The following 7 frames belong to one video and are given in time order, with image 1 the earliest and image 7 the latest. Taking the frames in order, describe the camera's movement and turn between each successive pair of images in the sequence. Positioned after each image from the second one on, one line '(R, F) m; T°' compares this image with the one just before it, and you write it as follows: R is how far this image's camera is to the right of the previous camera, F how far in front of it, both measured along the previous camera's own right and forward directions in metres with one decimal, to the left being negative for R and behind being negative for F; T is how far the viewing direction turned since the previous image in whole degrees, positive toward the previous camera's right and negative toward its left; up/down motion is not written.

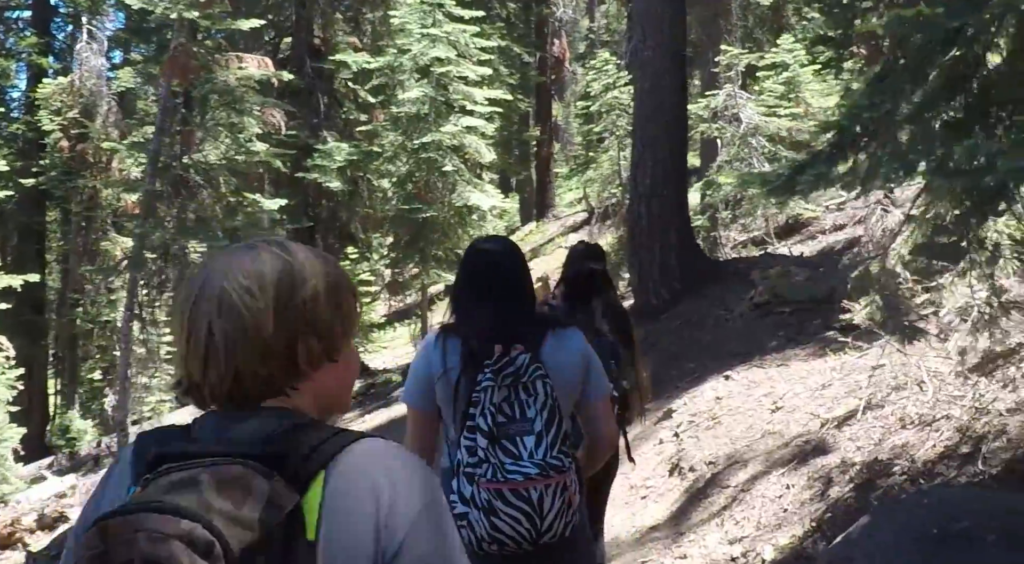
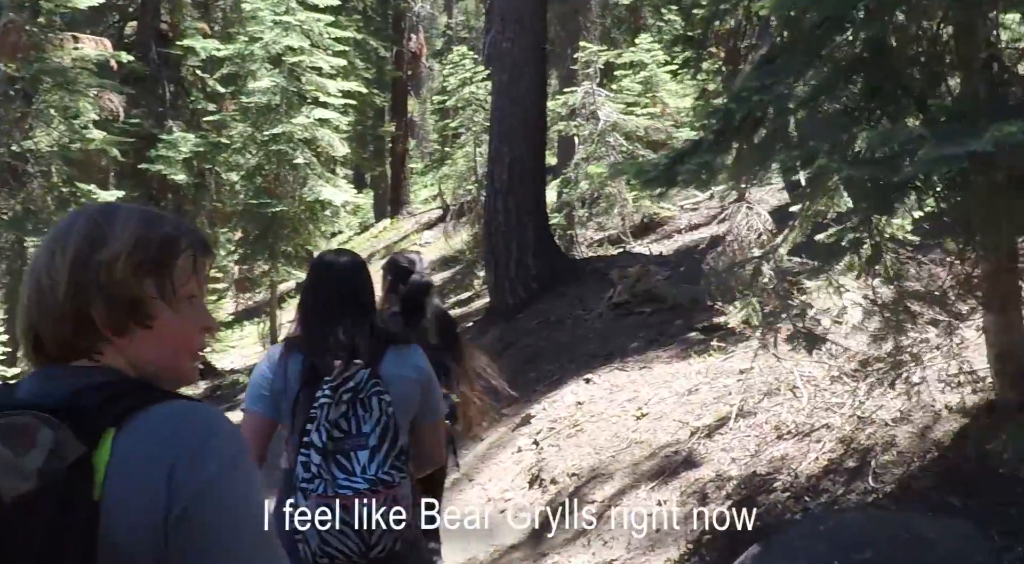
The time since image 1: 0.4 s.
(0.0, +0.4) m; +7°
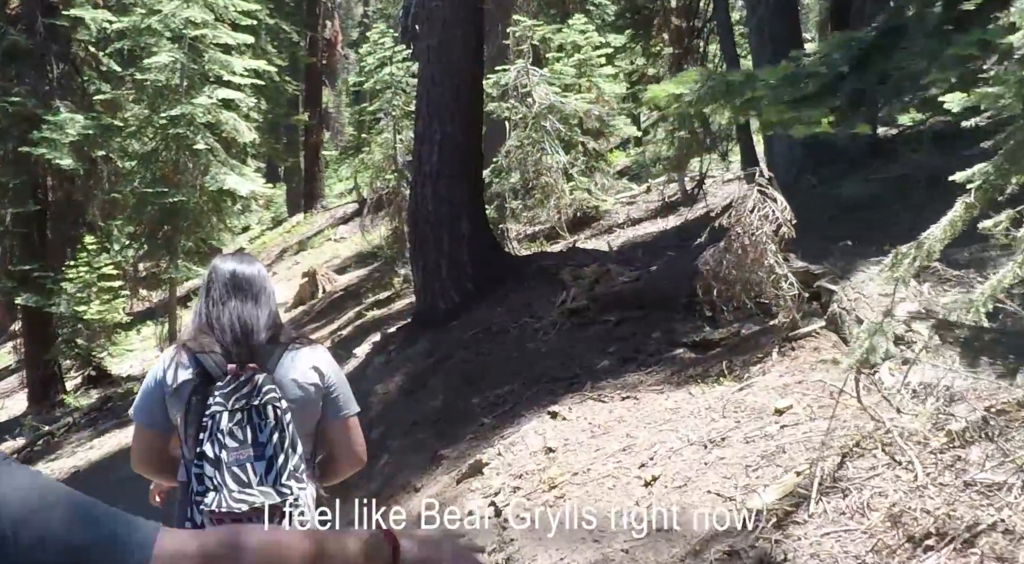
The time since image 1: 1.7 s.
(-0.1, +1.6) m; +4°
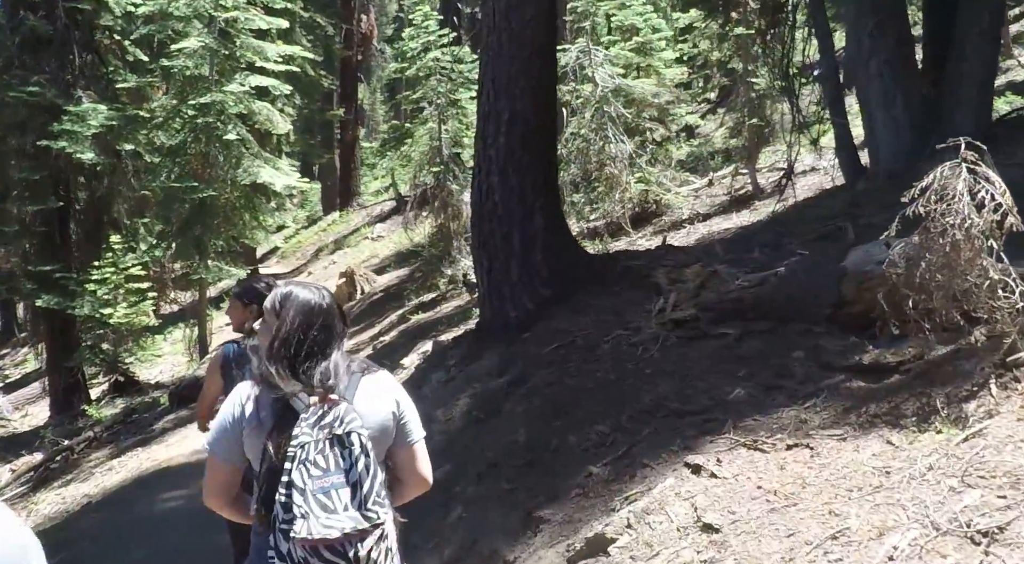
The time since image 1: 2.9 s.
(-0.3, +1.3) m; -2°
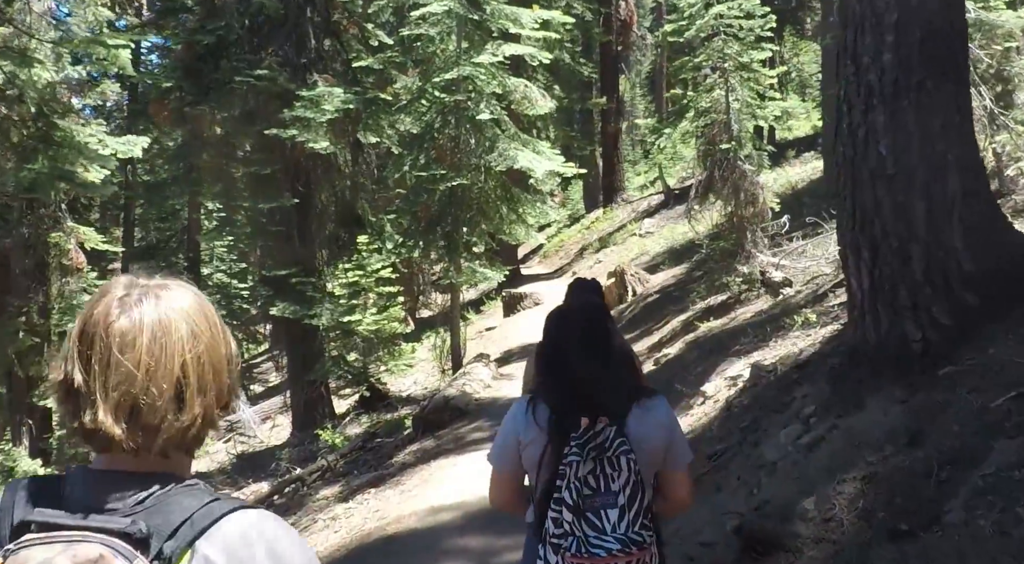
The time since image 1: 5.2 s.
(-0.5, +2.5) m; -12°
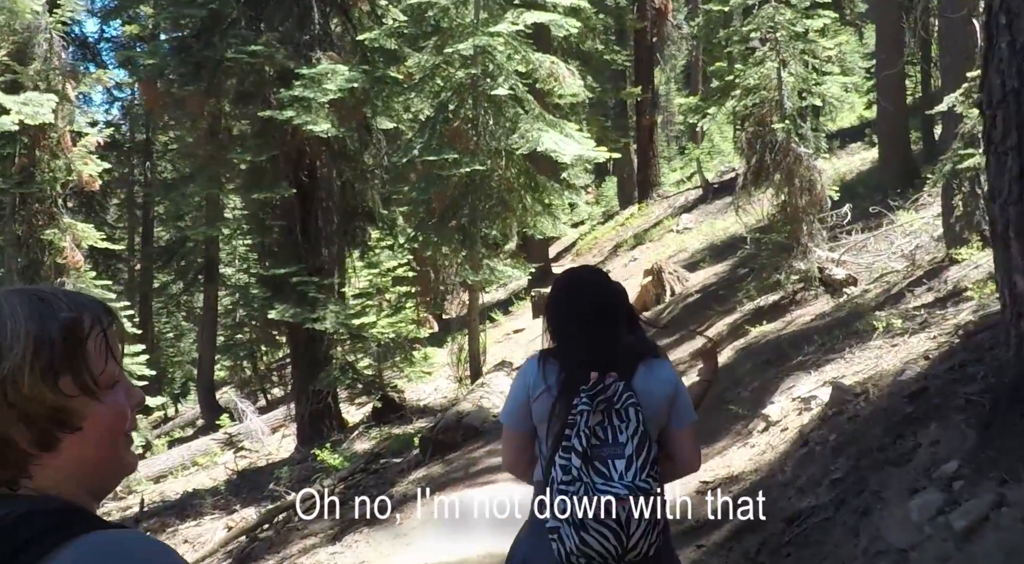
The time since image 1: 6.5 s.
(+0.1, +1.5) m; -2°
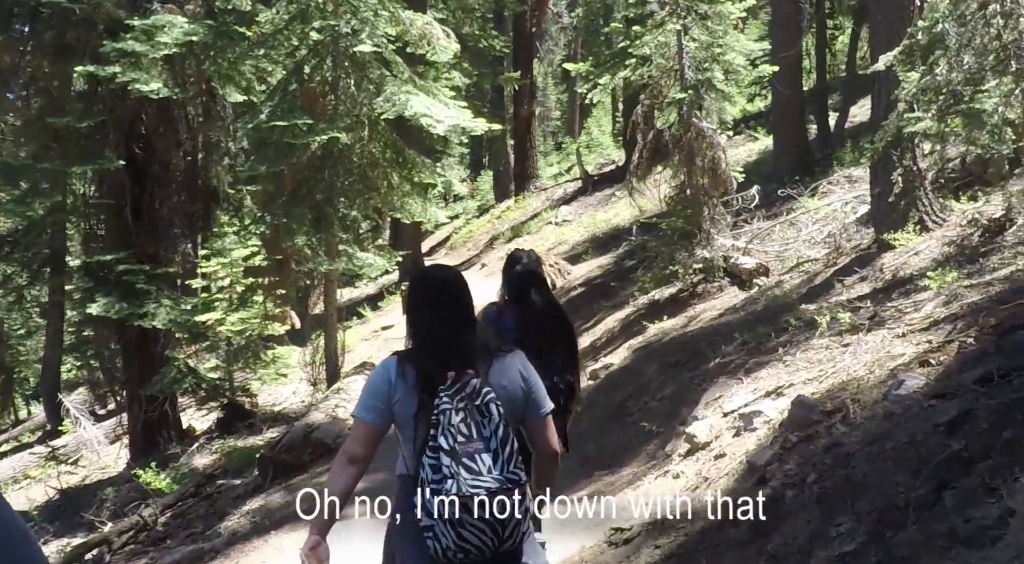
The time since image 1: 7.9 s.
(+0.1, +1.5) m; +6°
